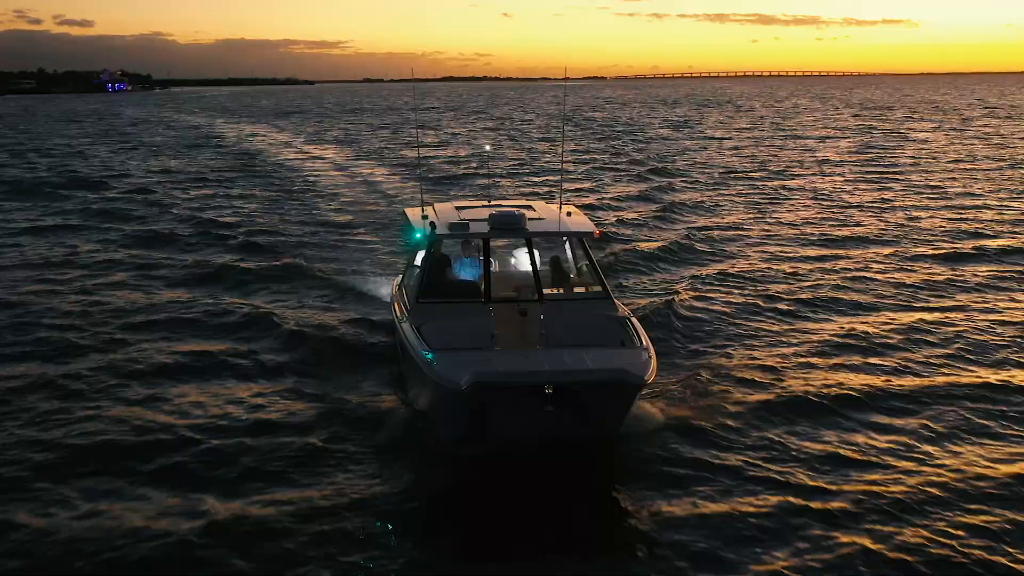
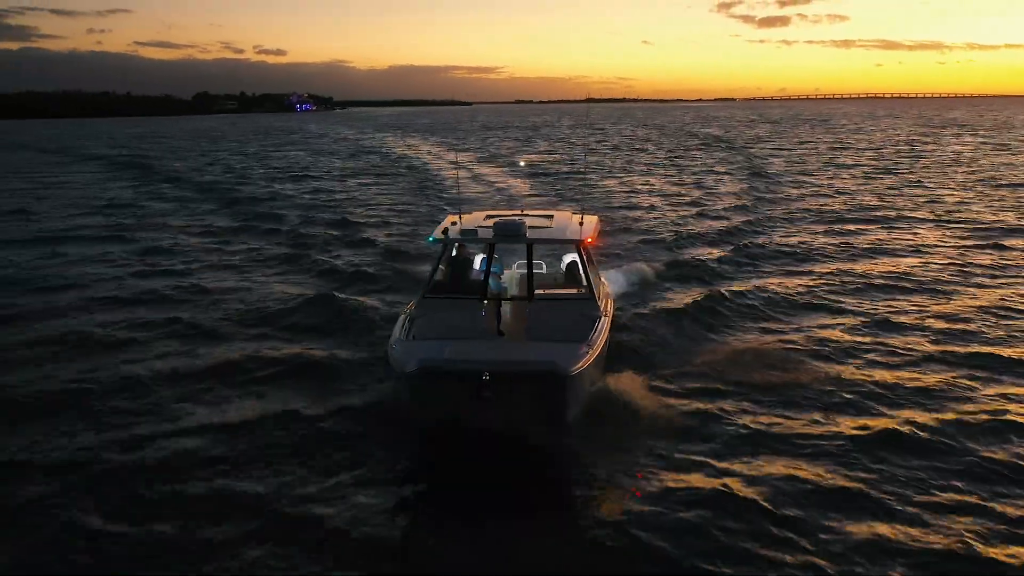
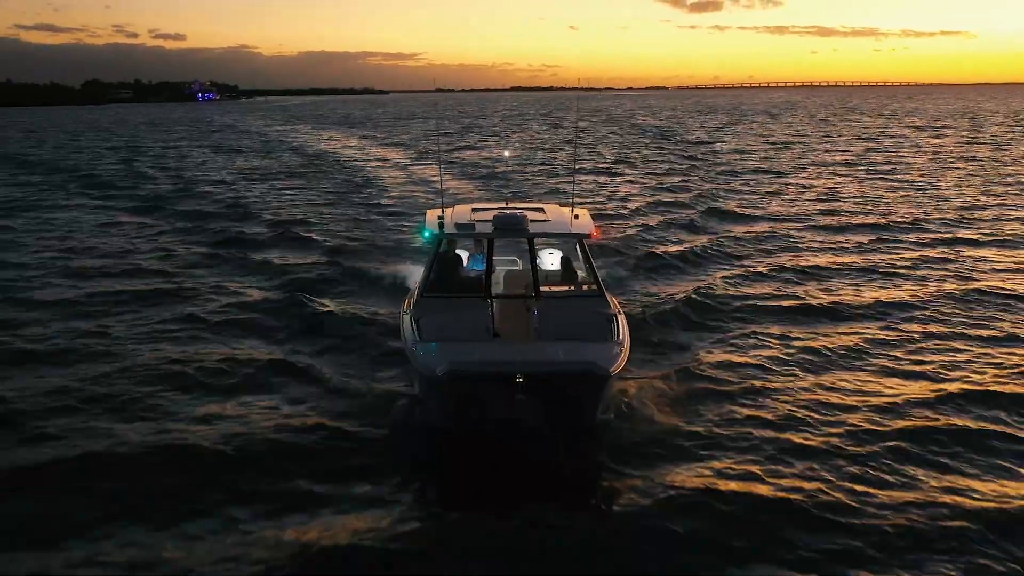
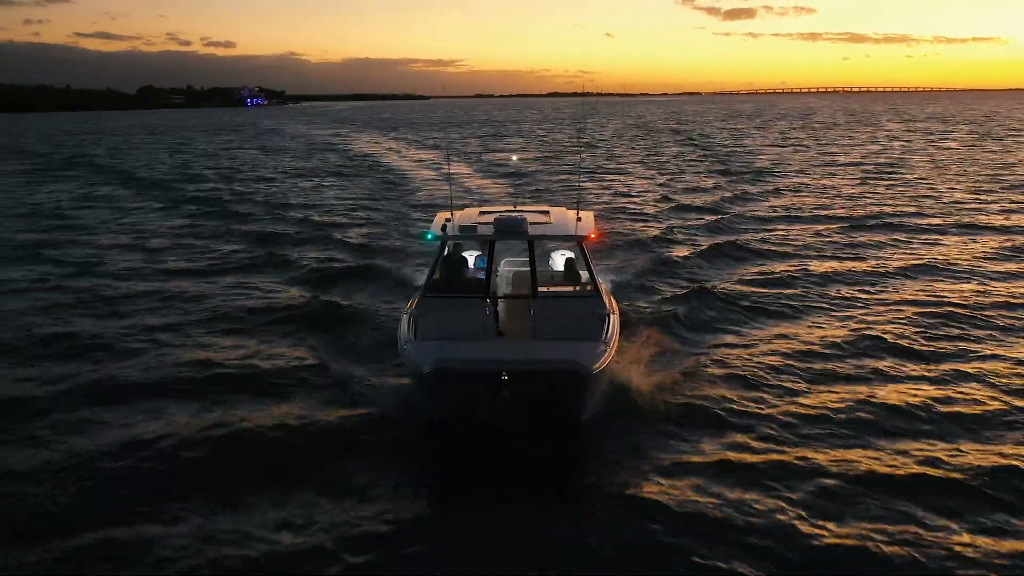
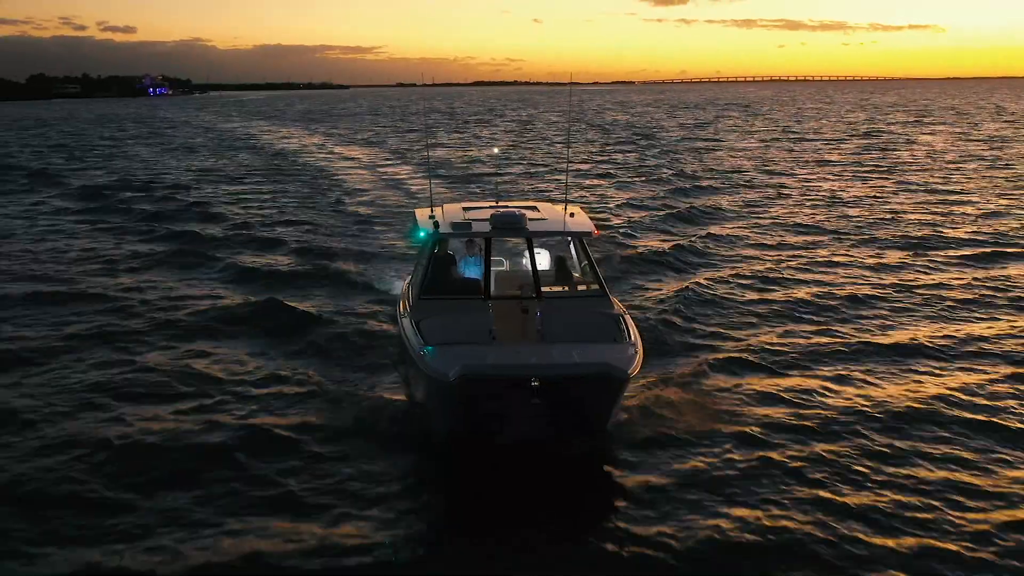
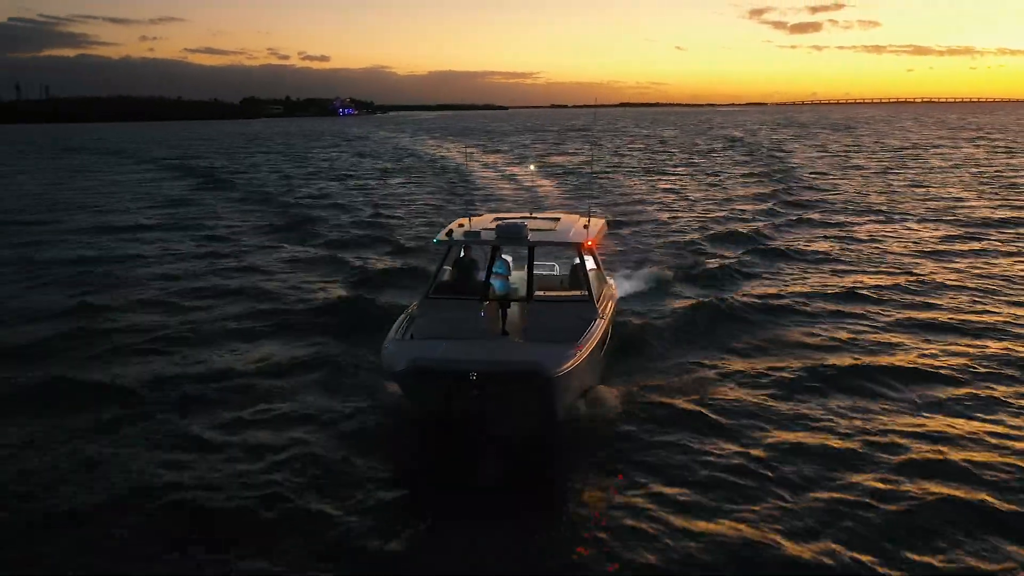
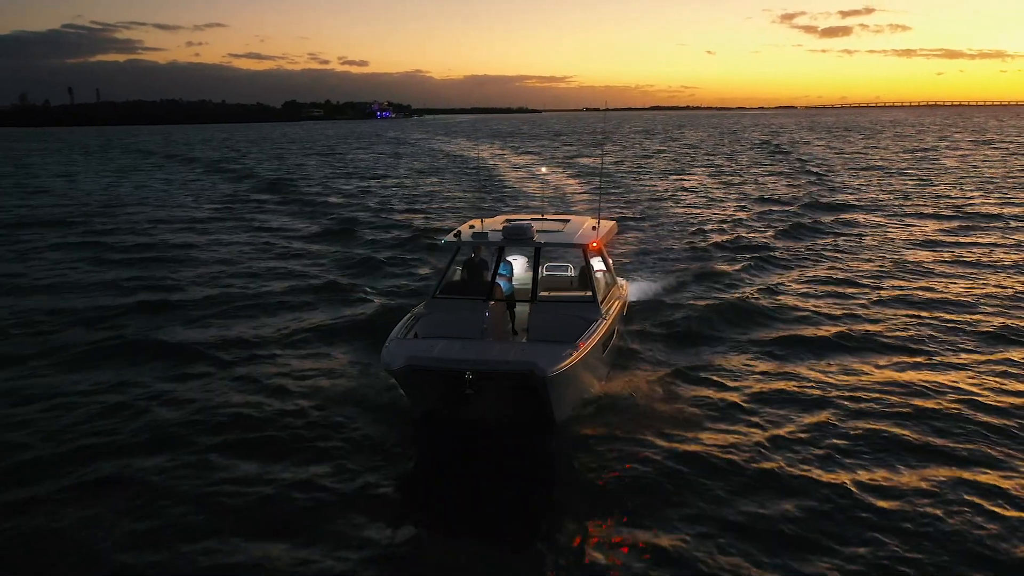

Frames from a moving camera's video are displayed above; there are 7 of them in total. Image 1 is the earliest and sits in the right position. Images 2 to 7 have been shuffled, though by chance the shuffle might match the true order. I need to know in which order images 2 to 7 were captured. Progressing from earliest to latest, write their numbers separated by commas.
5, 3, 4, 2, 6, 7
